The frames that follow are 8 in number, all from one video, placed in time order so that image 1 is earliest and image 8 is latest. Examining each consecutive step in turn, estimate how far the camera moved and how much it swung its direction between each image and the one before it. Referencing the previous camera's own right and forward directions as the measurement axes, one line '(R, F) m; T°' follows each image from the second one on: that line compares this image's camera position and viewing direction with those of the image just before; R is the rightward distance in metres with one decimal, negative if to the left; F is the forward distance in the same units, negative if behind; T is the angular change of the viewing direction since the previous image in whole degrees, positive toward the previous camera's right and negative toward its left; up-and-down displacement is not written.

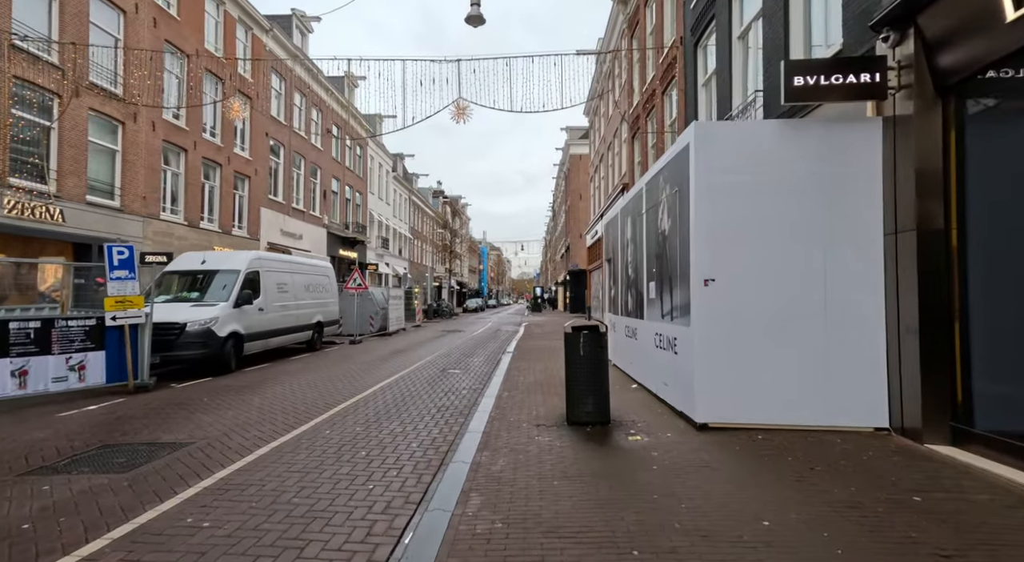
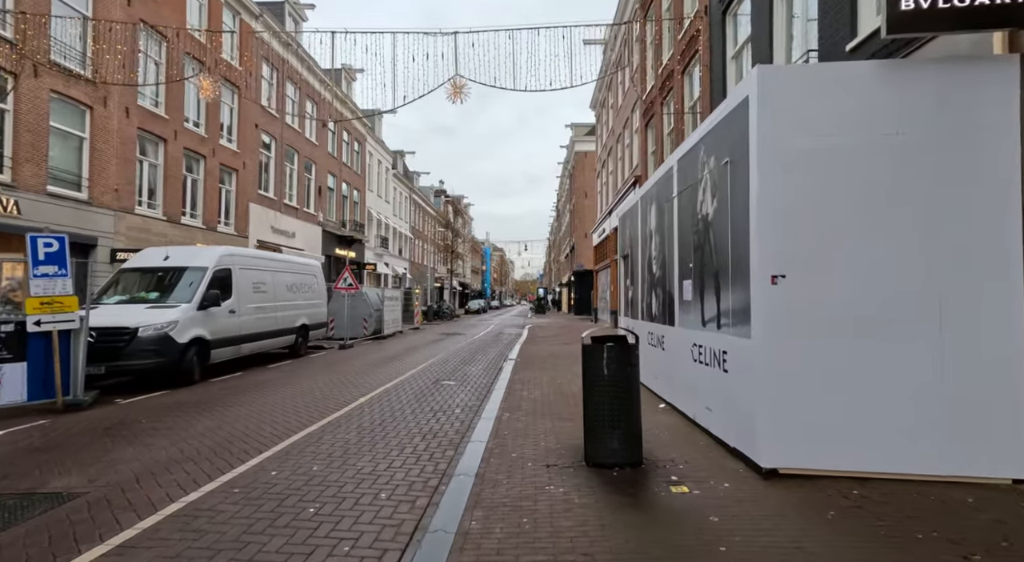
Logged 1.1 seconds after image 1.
(0.0, +1.4) m; 0°
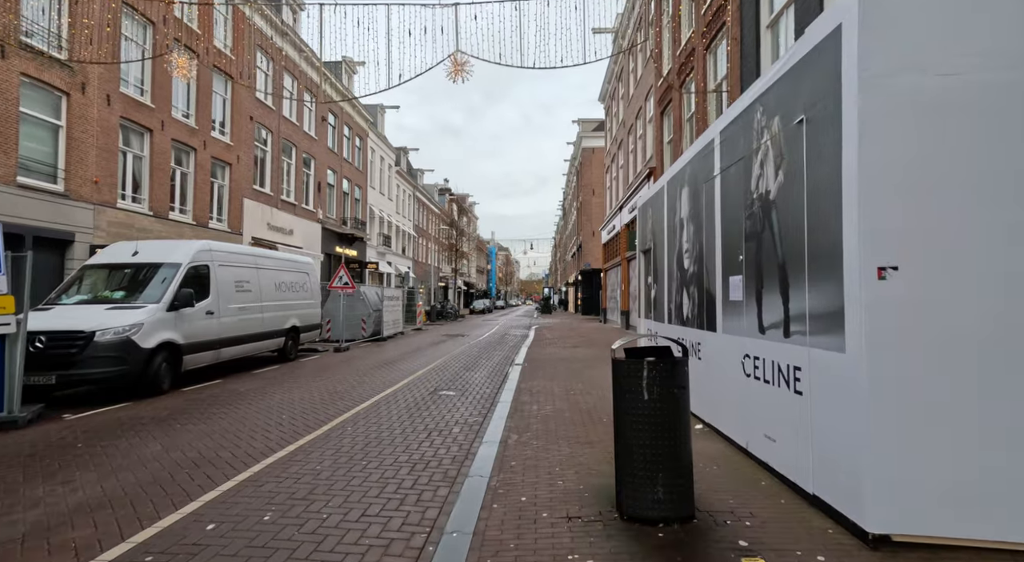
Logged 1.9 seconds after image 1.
(0.0, +1.1) m; -1°
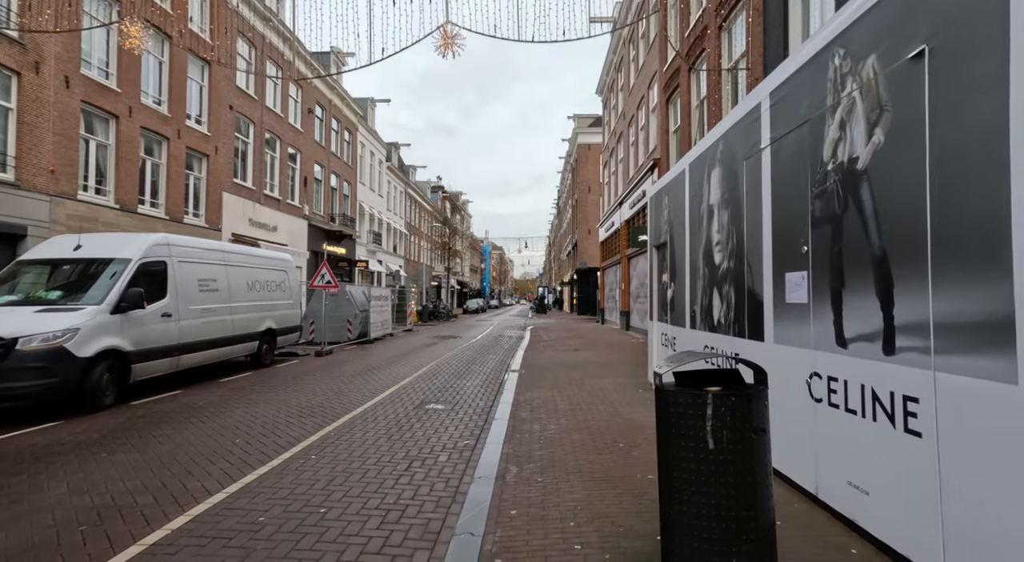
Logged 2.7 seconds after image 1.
(0.0, +1.1) m; +1°
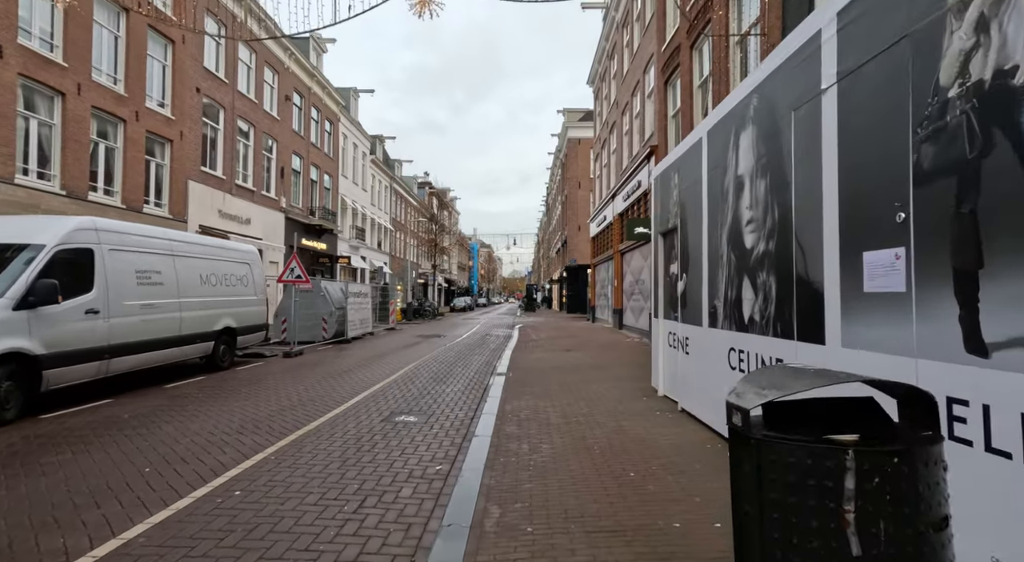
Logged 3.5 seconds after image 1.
(+0.1, +1.2) m; +1°
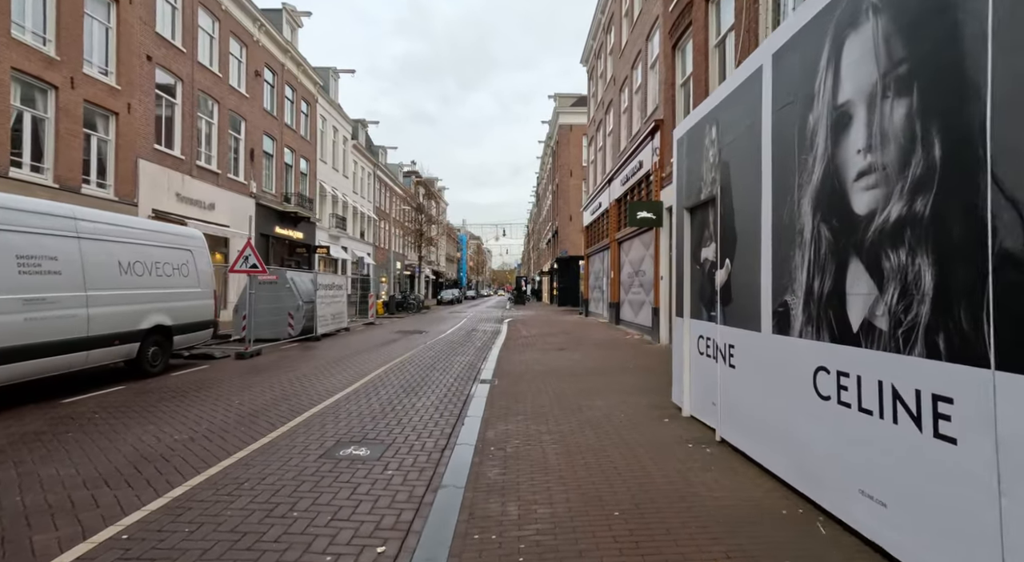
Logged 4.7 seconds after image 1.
(+0.1, +1.8) m; +1°
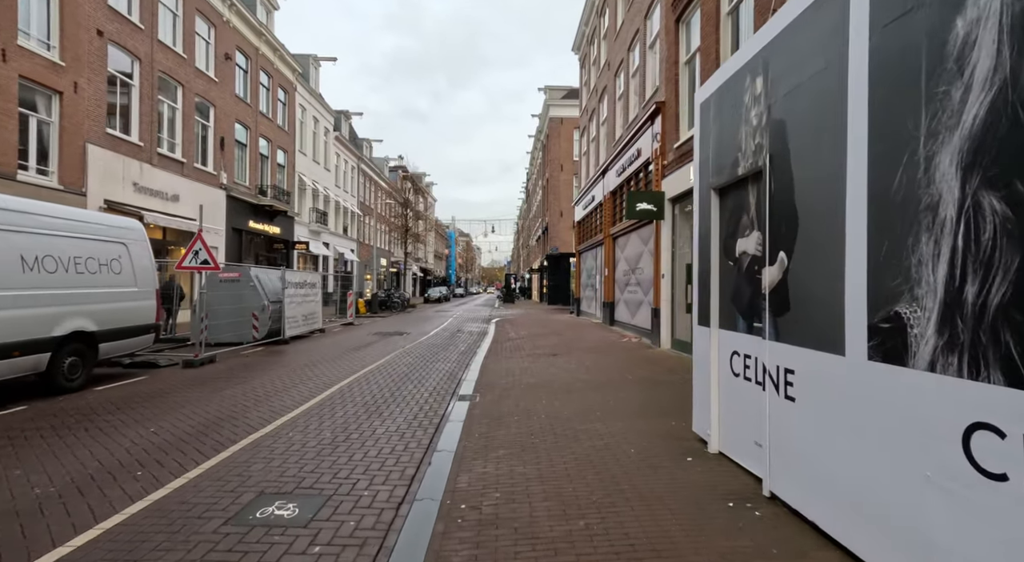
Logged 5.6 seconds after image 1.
(+0.1, +1.4) m; +1°
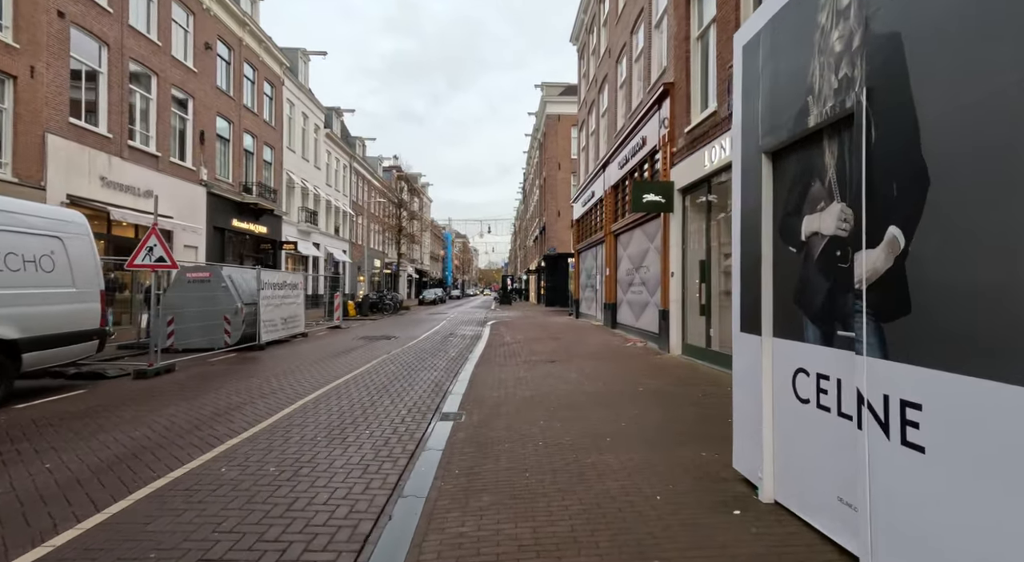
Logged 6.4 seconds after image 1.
(+0.1, +1.2) m; 0°
